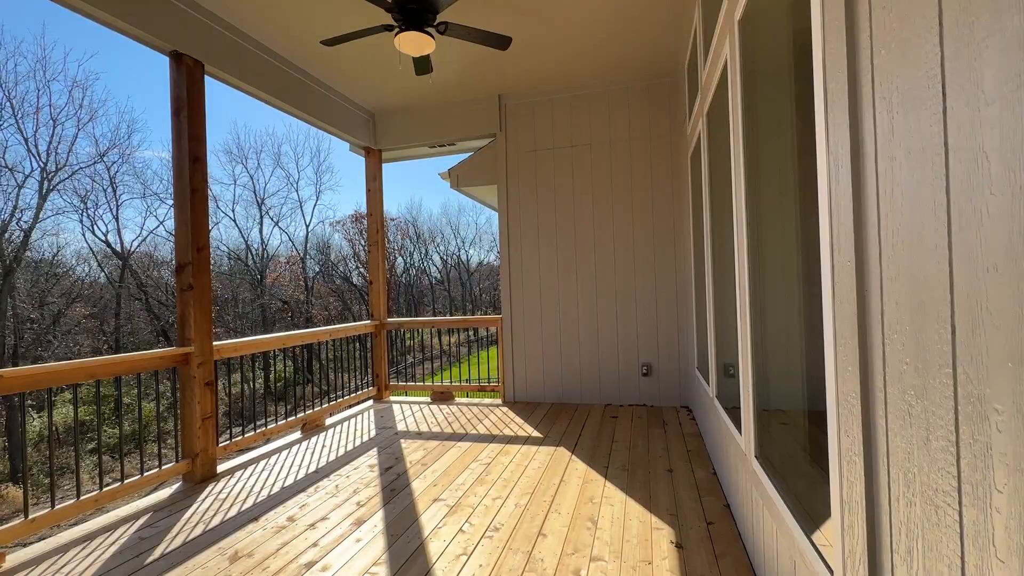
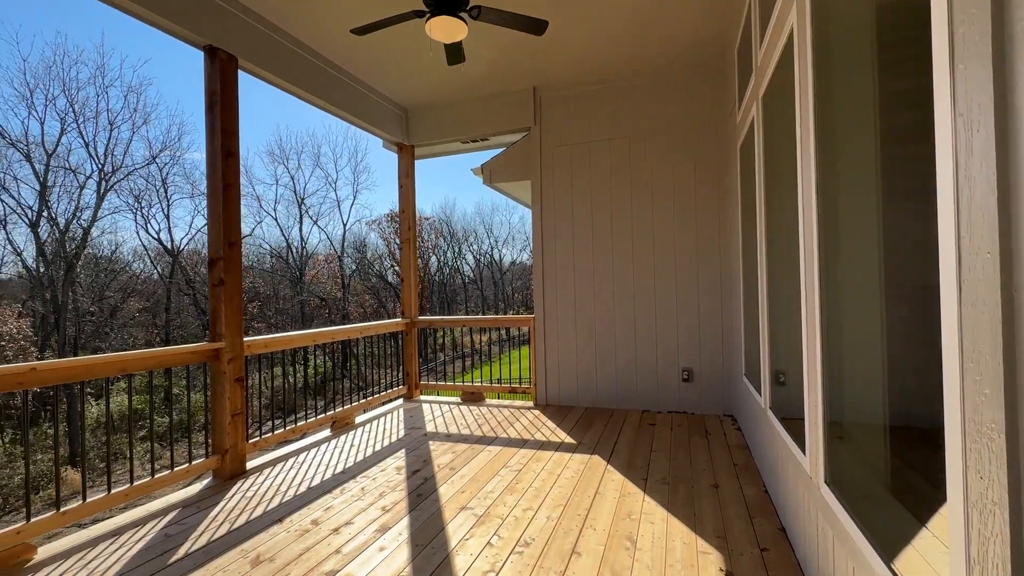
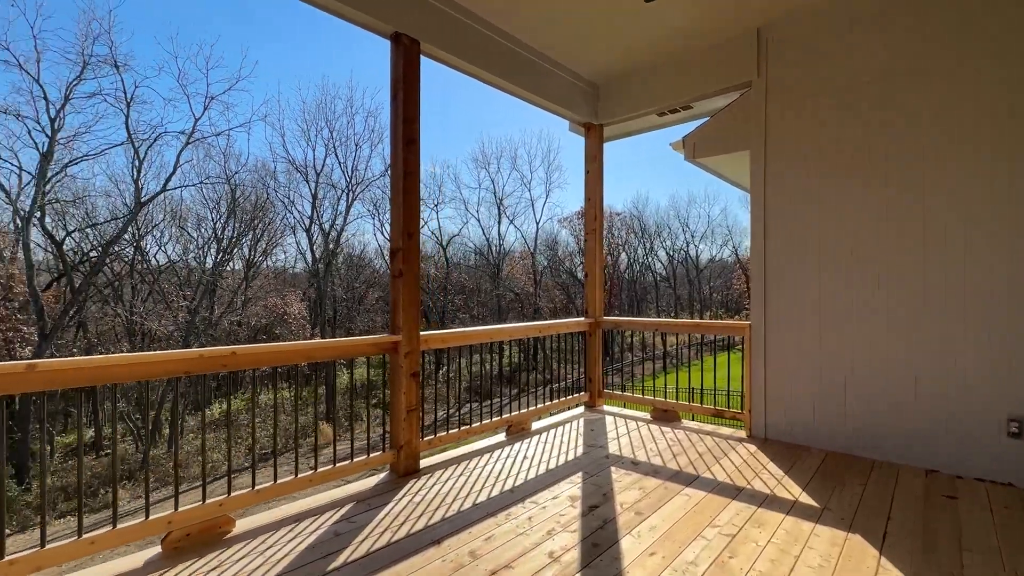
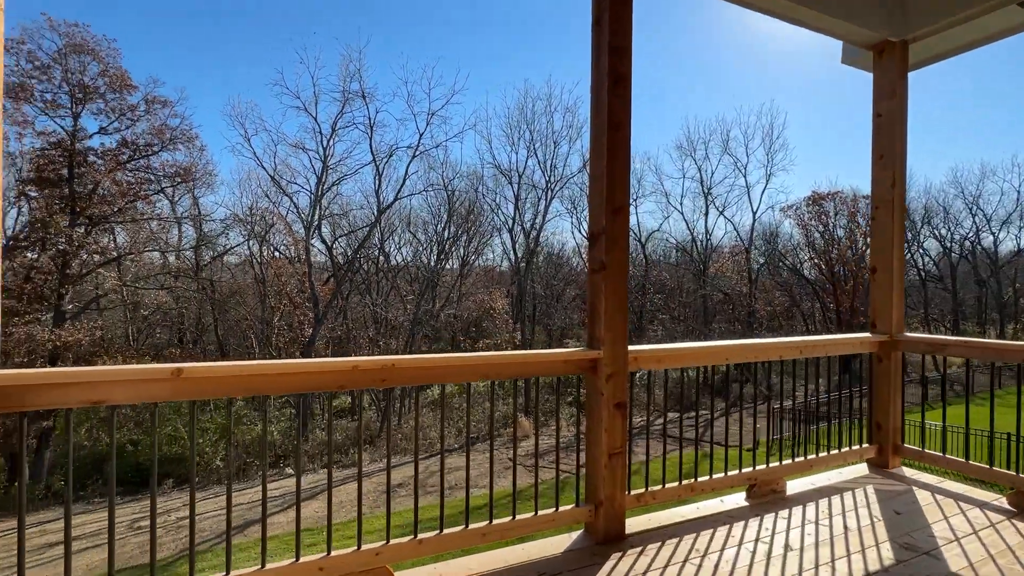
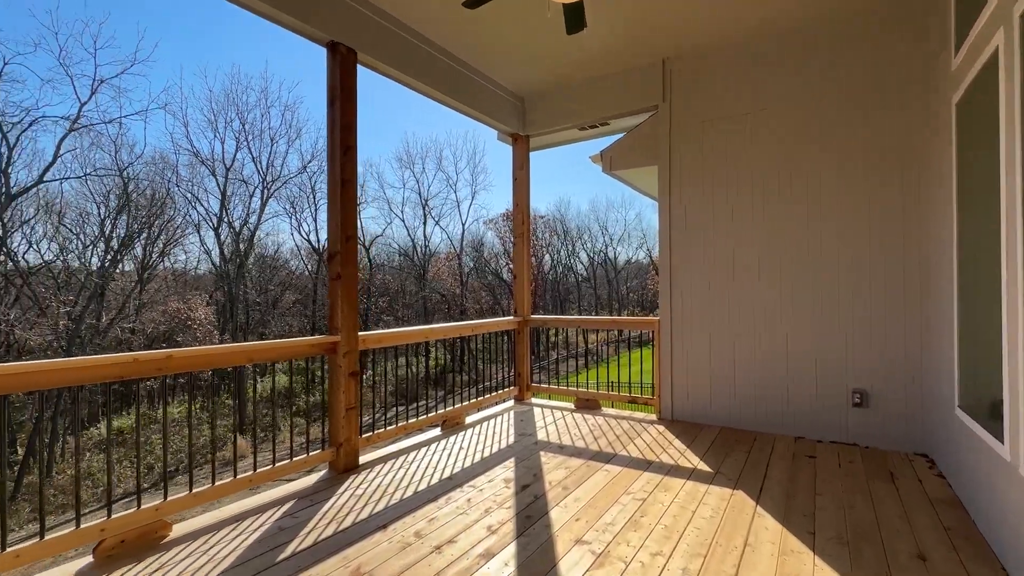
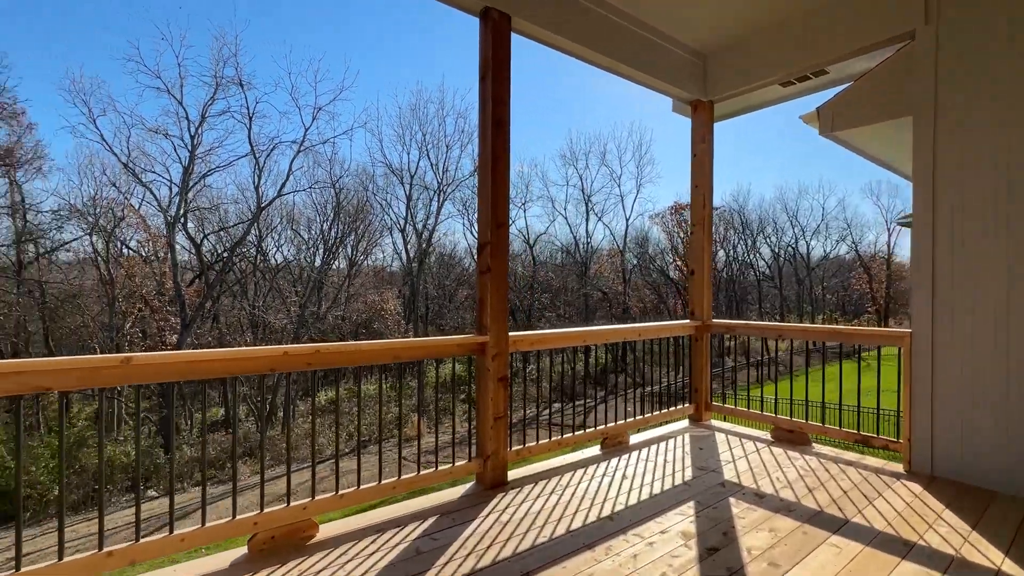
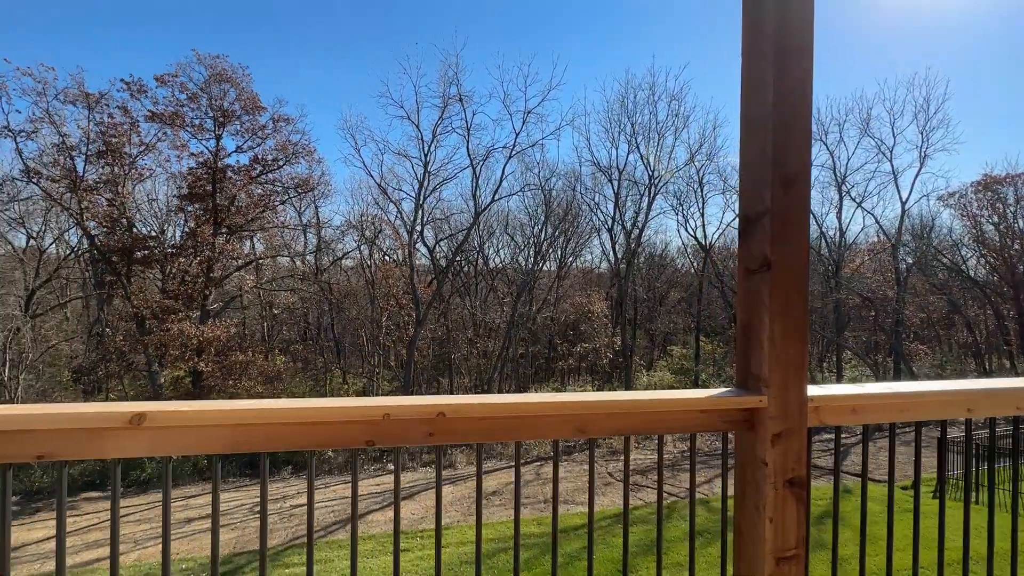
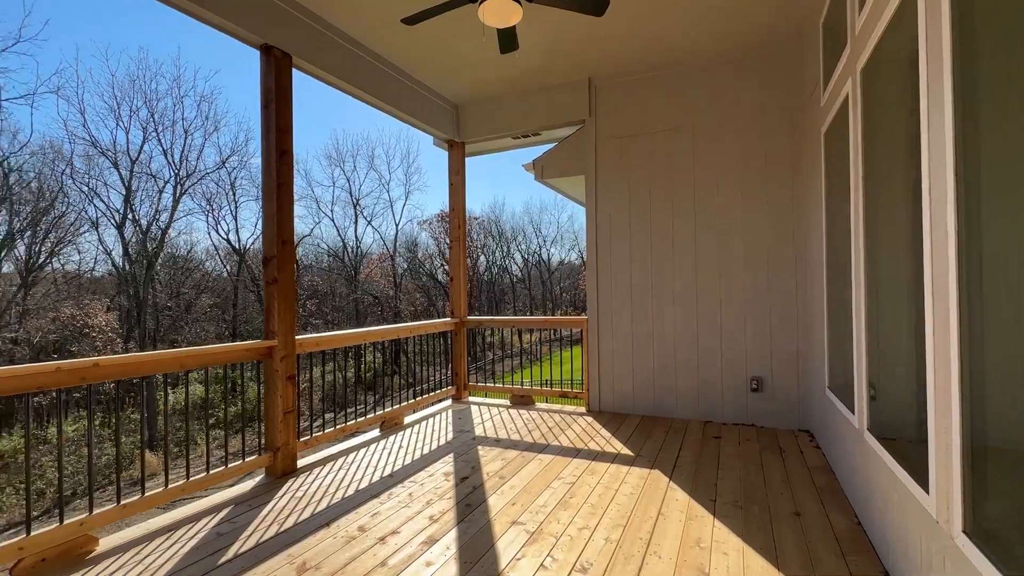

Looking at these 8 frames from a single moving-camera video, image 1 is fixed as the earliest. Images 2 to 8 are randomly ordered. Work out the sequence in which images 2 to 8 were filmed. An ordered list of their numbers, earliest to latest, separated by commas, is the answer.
2, 8, 5, 3, 6, 4, 7
